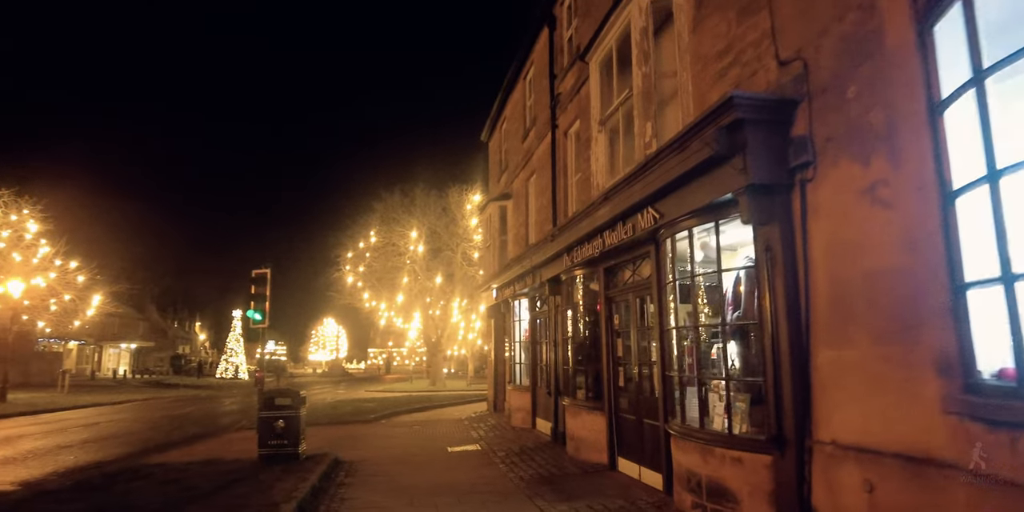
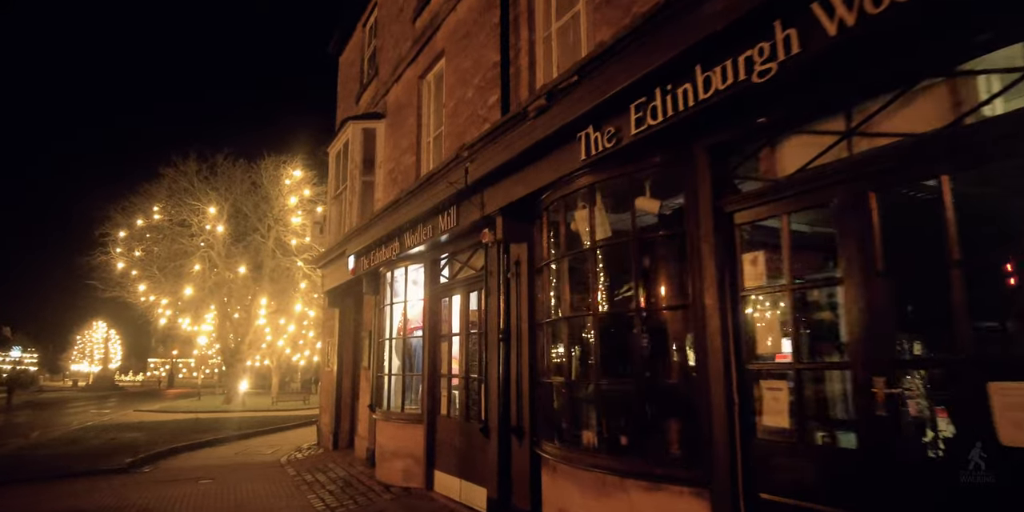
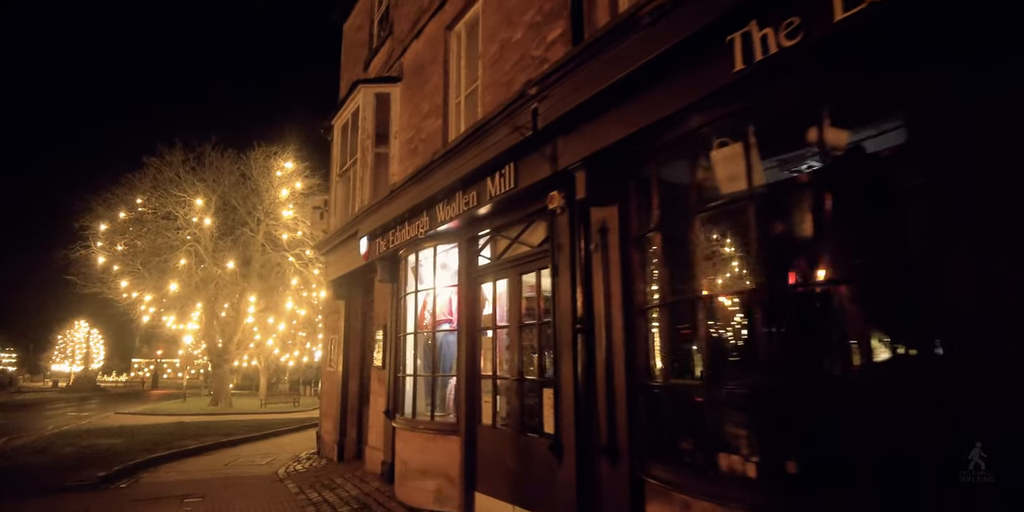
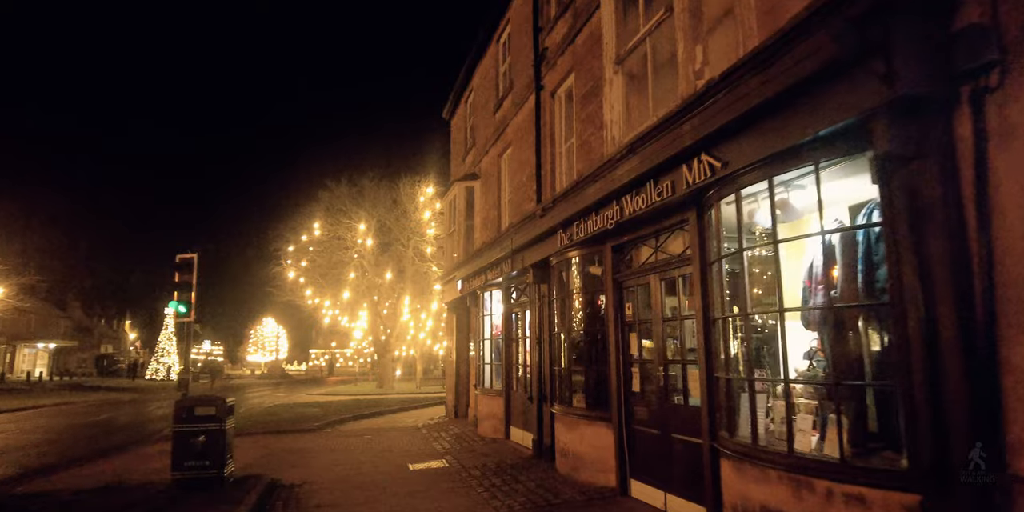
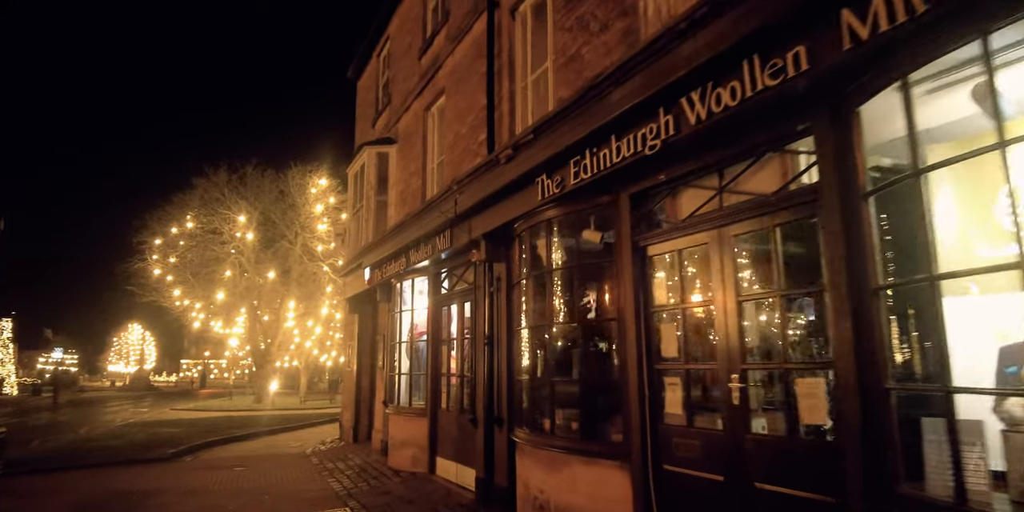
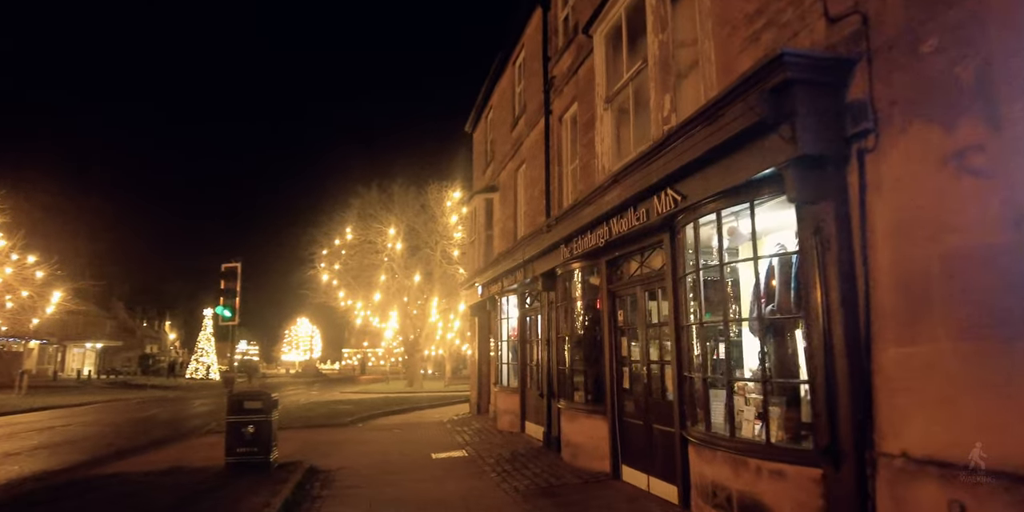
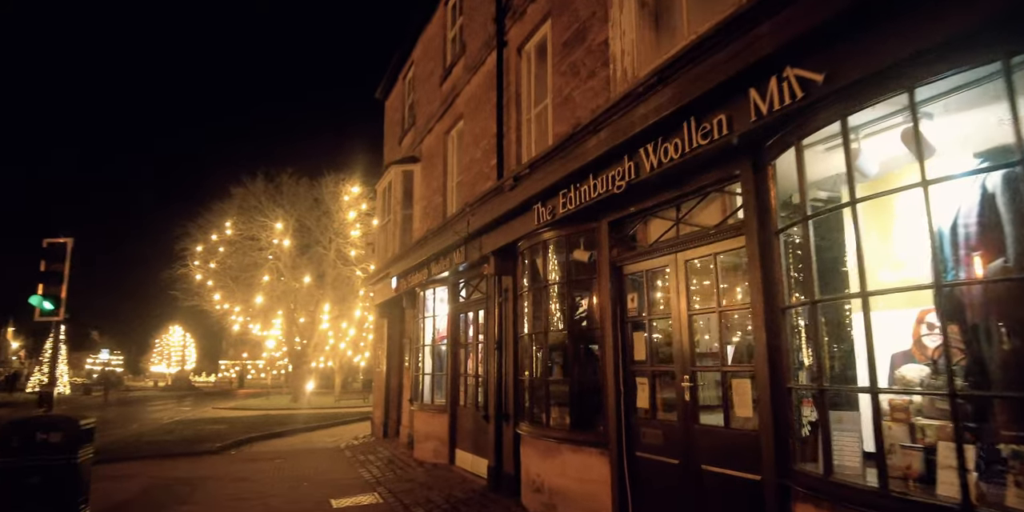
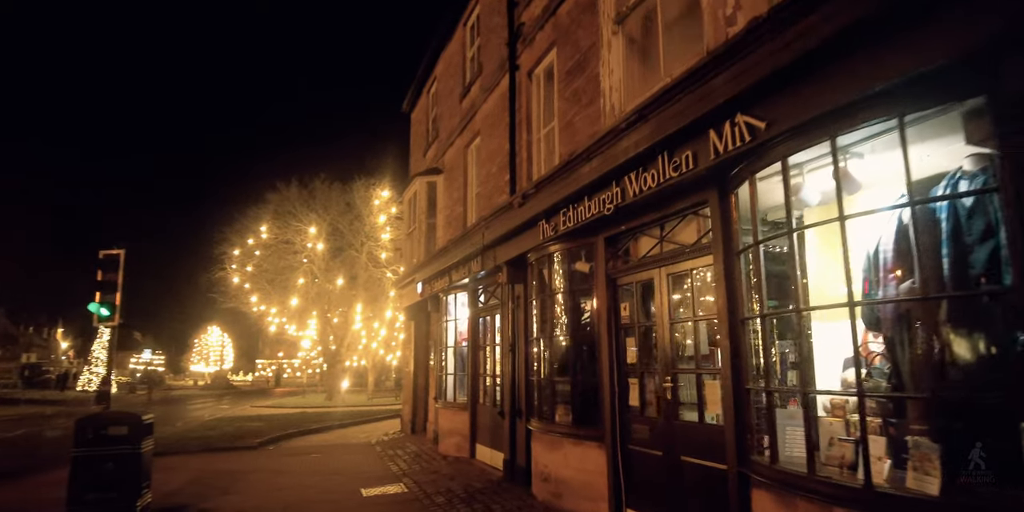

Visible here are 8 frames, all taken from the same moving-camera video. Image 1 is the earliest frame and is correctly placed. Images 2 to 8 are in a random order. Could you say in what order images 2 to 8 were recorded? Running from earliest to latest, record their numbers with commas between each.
6, 4, 8, 7, 5, 2, 3
